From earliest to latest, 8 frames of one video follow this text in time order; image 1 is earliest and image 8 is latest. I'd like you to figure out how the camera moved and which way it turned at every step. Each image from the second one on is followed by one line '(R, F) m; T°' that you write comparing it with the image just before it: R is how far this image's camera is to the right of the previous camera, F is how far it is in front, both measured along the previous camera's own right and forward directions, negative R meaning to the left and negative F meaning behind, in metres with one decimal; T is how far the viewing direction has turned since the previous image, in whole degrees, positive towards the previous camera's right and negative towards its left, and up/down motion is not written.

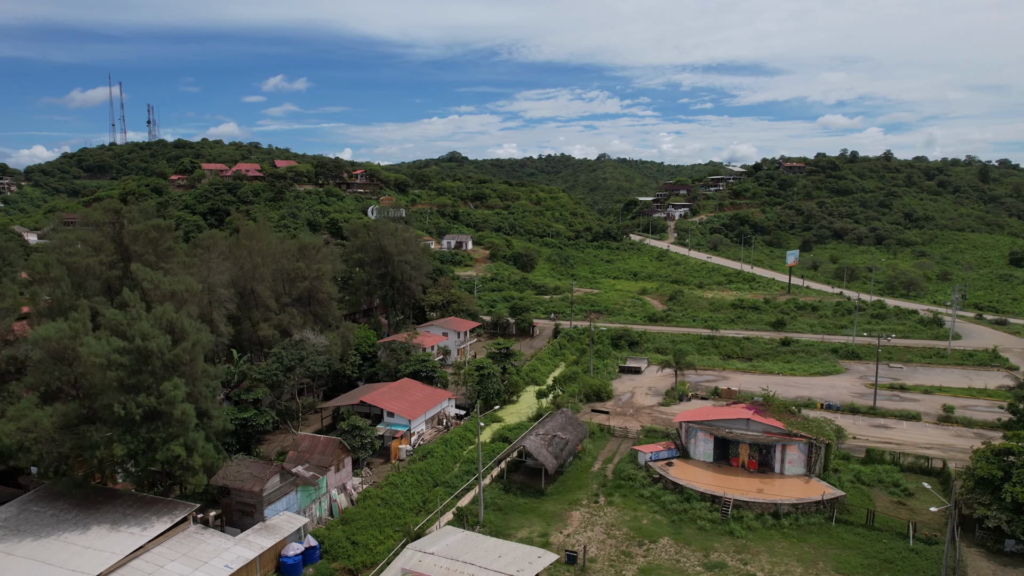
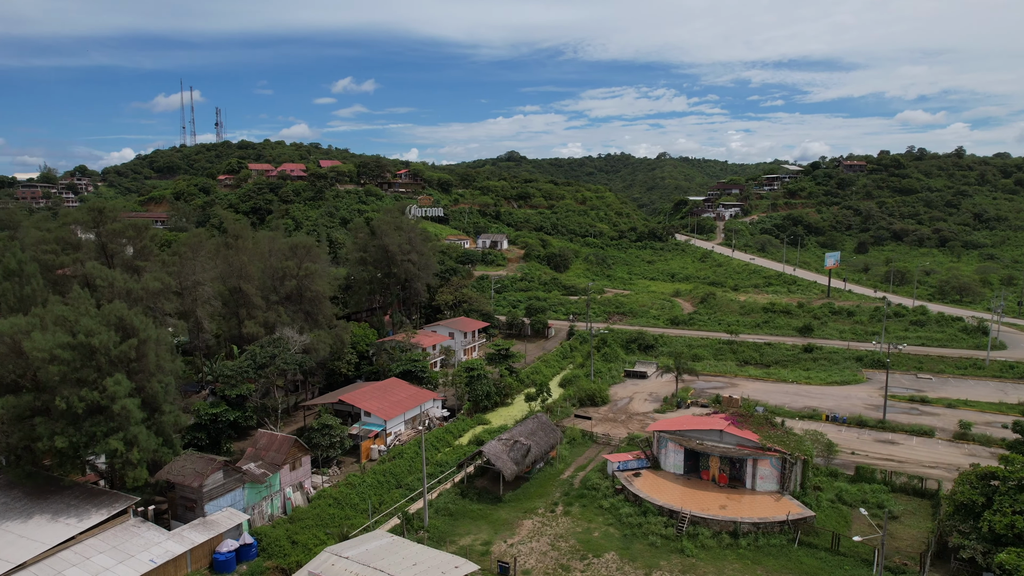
(+3.7, +0.8) m; -5°
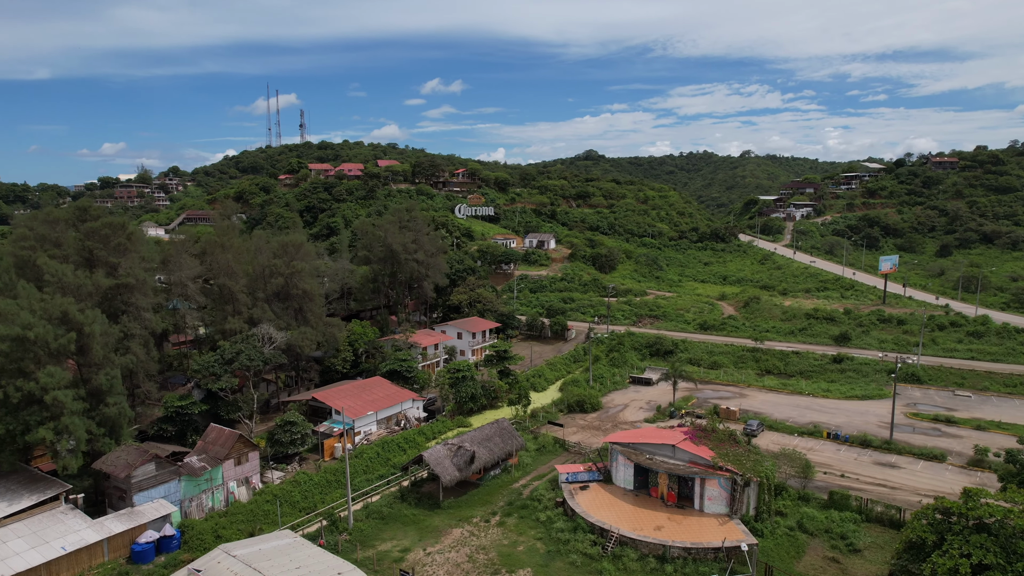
(+4.9, +1.1) m; -7°
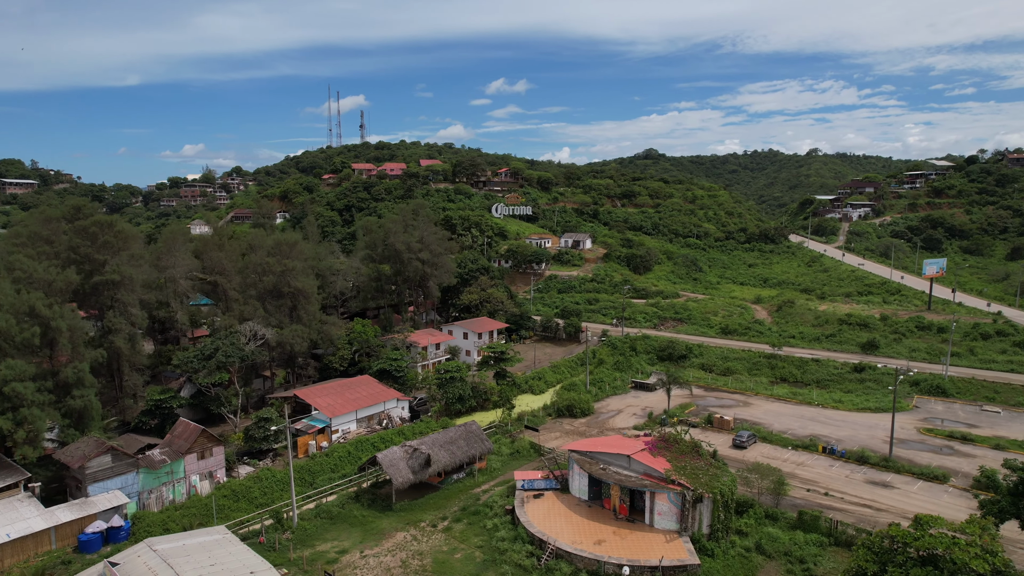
(+3.7, +0.8) m; -5°
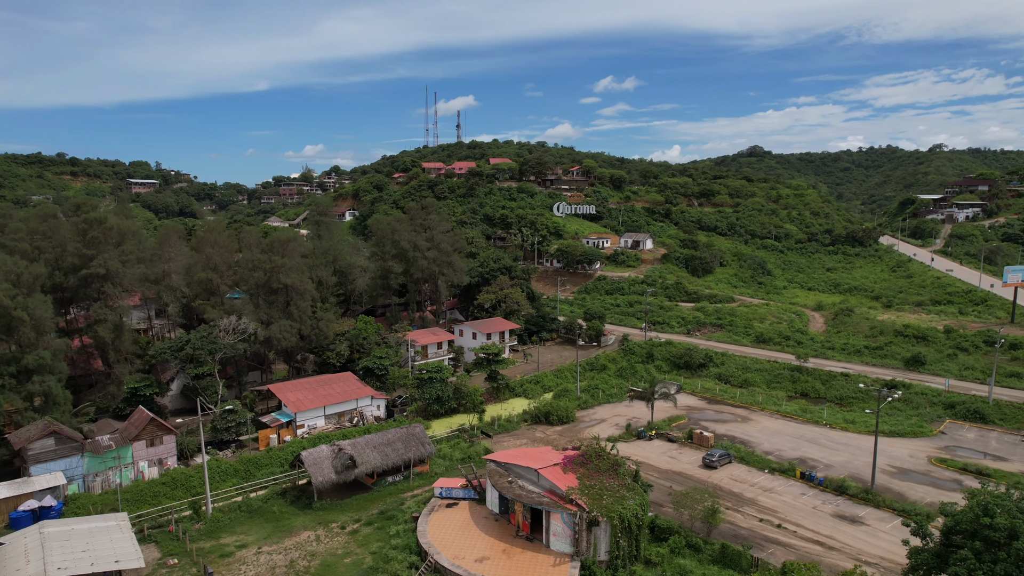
(+6.1, +1.4) m; -9°
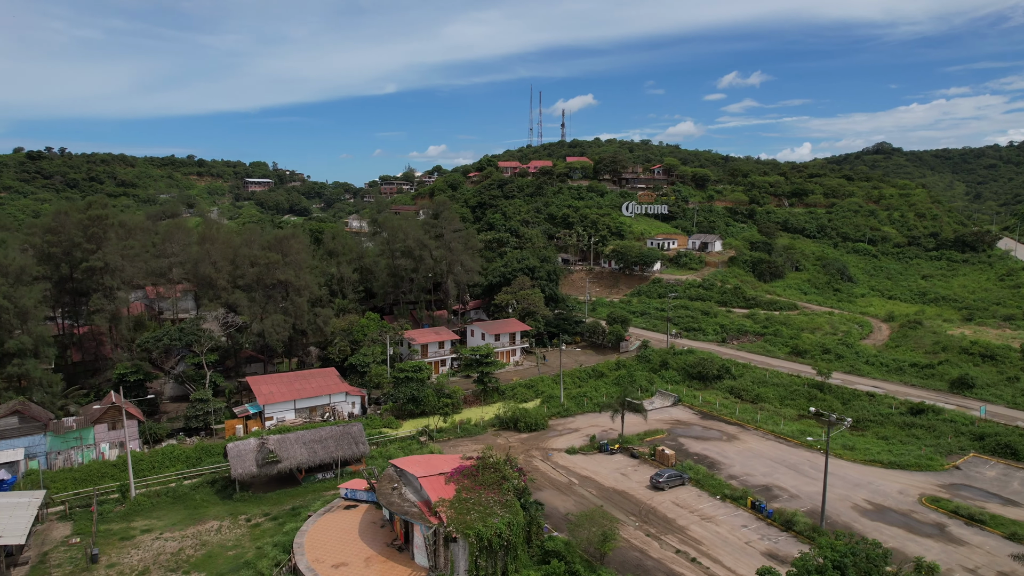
(+6.8, +1.5) m; -10°
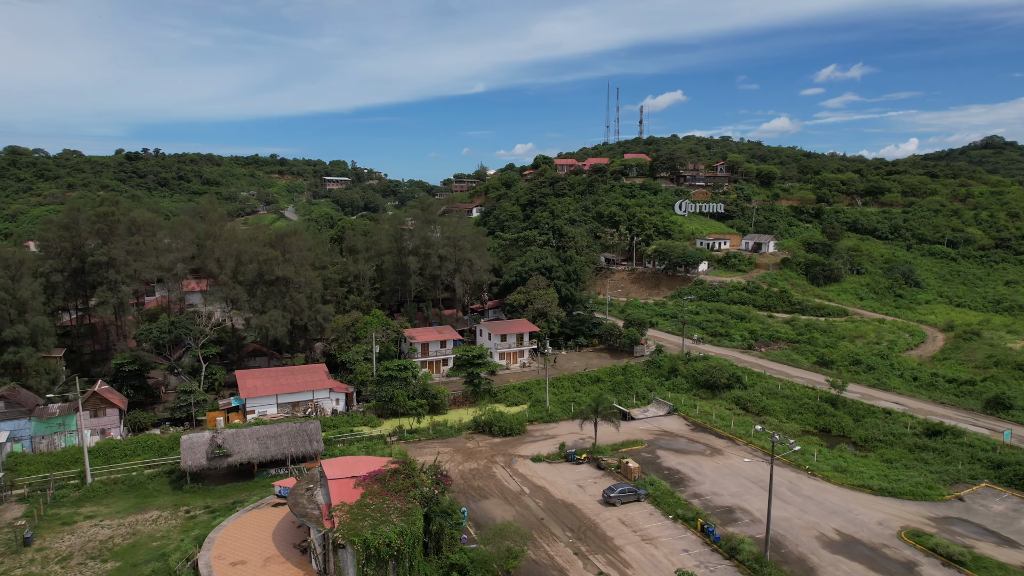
(+4.9, +1.2) m; -7°
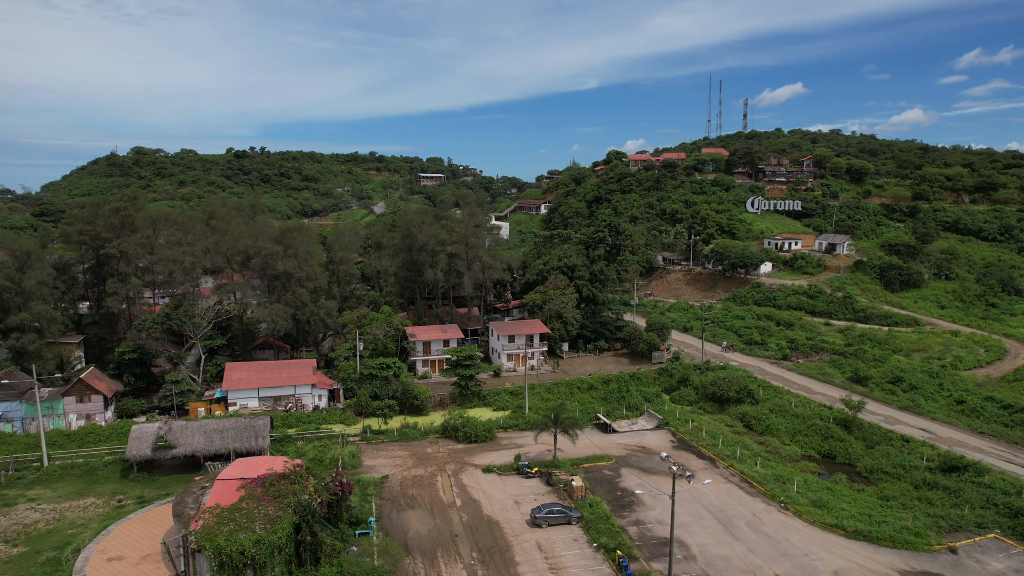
(+6.0, +2.0) m; -9°
